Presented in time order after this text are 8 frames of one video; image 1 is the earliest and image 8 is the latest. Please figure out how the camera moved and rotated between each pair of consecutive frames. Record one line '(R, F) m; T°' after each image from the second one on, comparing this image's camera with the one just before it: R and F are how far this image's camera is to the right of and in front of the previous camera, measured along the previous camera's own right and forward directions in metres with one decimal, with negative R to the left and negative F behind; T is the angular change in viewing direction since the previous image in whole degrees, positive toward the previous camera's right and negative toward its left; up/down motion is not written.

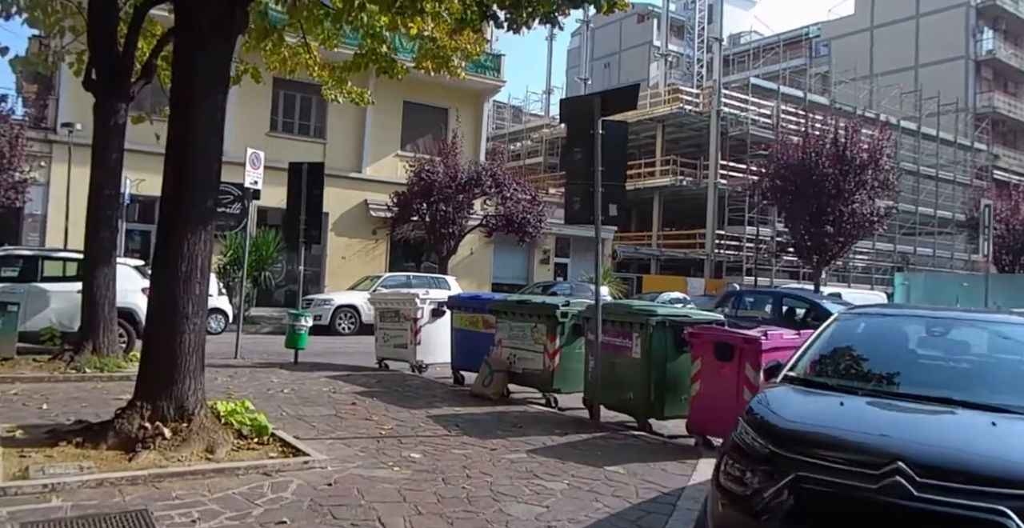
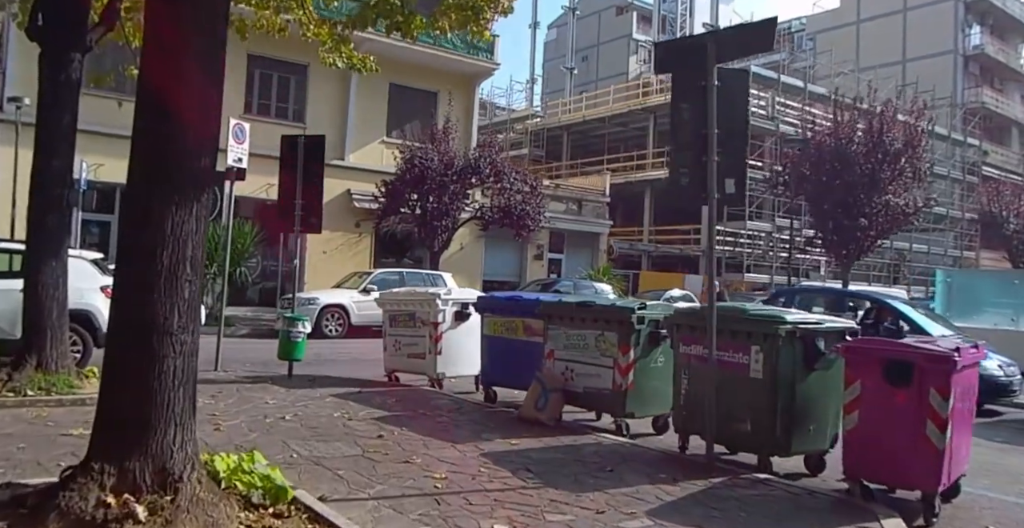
(-1.0, +2.1) m; +2°
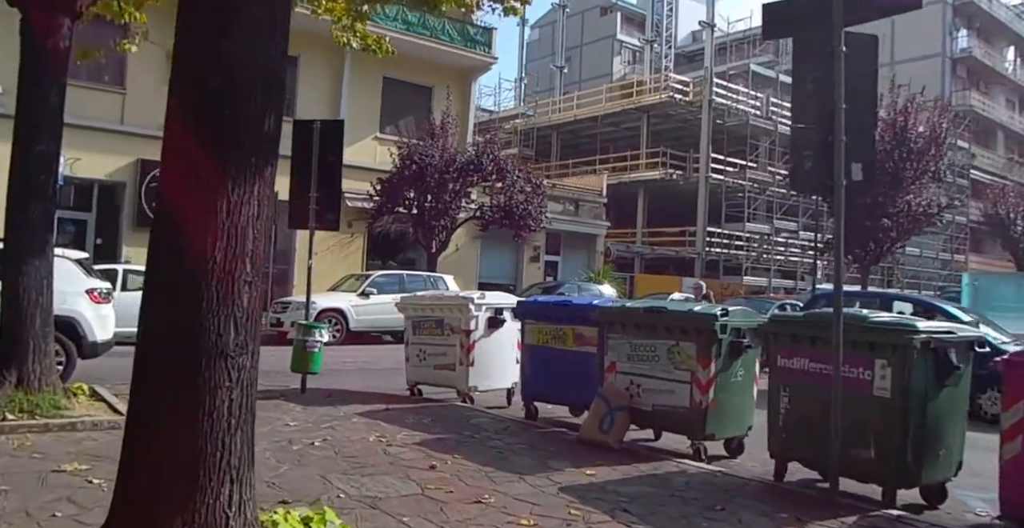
(-0.8, +1.1) m; +2°
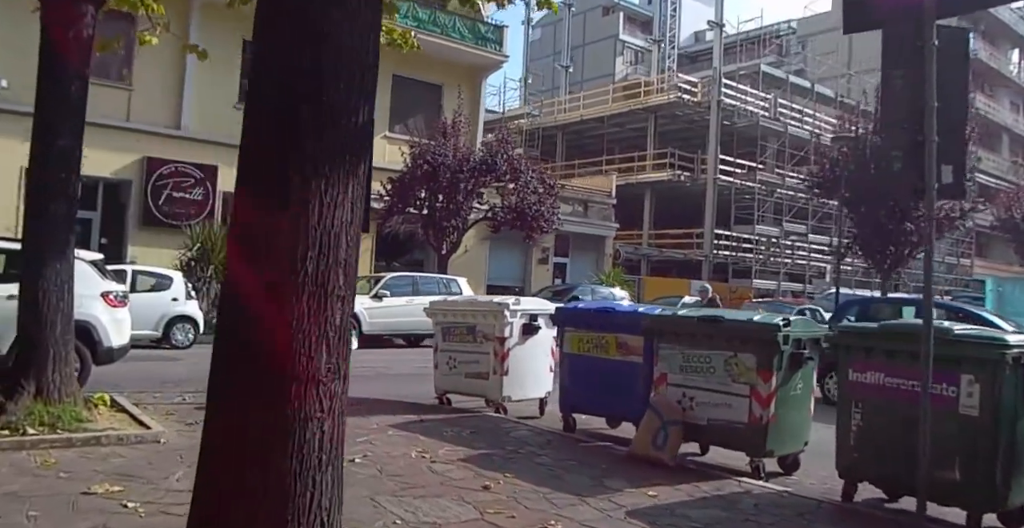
(-0.4, +0.4) m; 0°
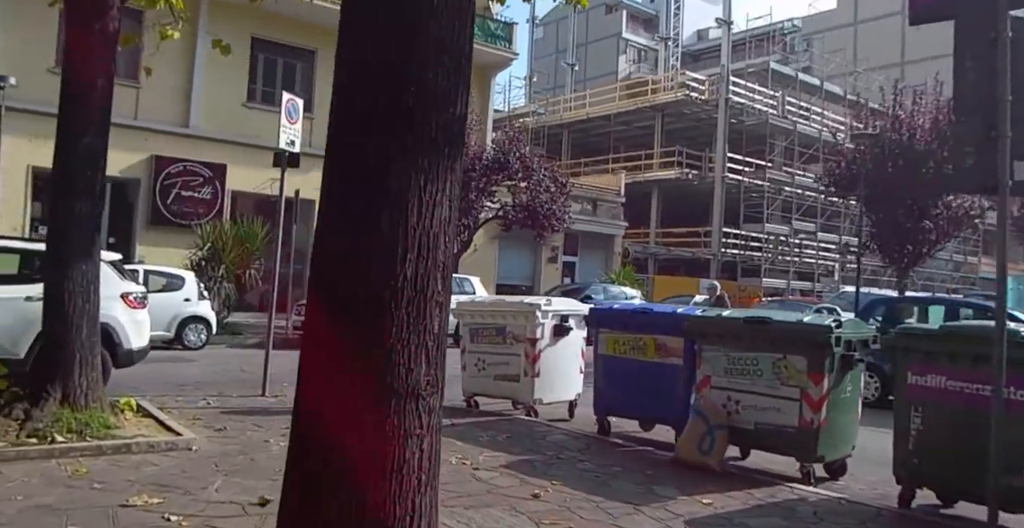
(-0.3, +0.2) m; 0°
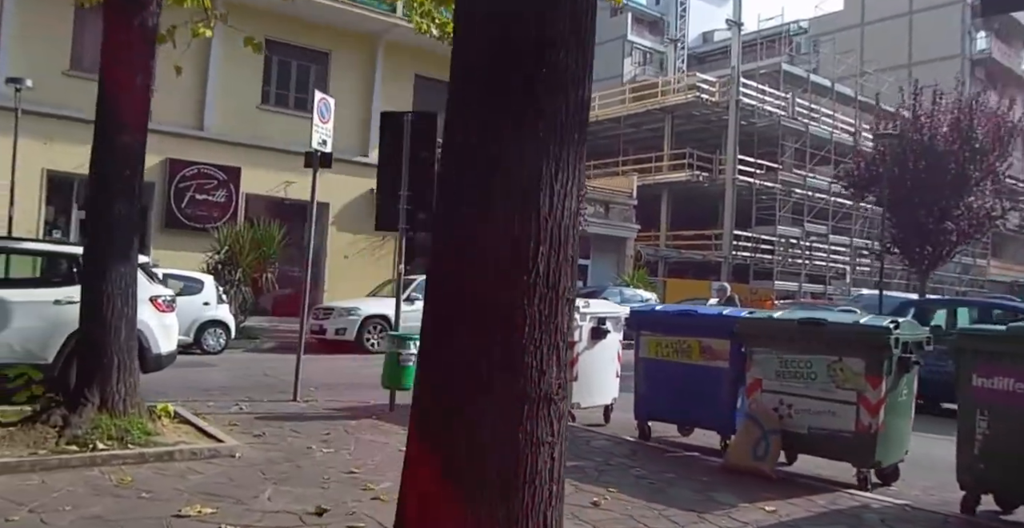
(-0.4, +0.2) m; 0°
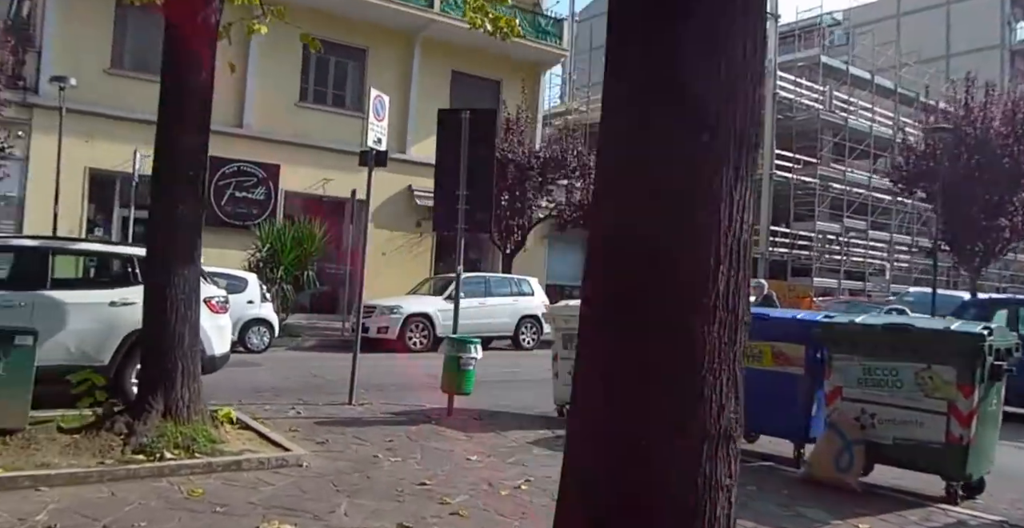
(-0.4, +0.2) m; -2°
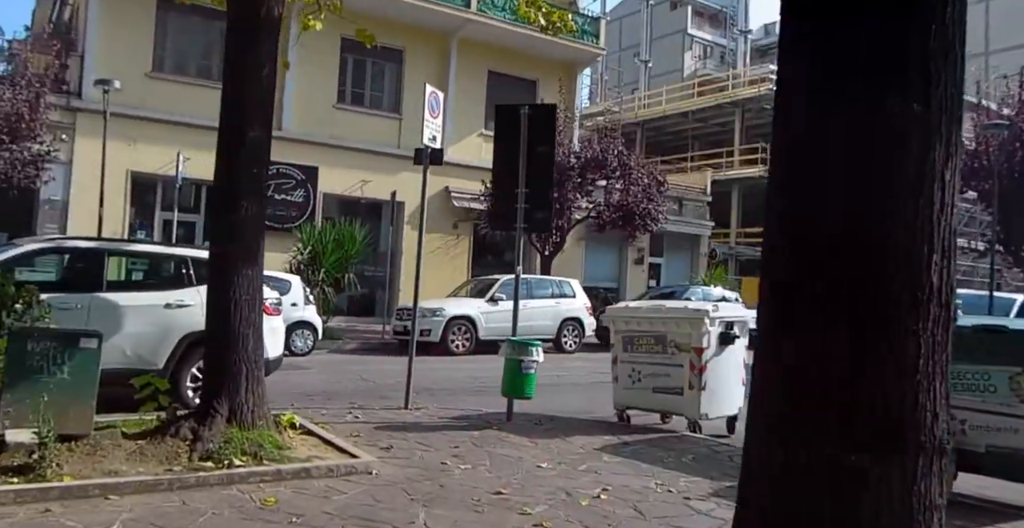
(-0.3, +0.2) m; -2°
